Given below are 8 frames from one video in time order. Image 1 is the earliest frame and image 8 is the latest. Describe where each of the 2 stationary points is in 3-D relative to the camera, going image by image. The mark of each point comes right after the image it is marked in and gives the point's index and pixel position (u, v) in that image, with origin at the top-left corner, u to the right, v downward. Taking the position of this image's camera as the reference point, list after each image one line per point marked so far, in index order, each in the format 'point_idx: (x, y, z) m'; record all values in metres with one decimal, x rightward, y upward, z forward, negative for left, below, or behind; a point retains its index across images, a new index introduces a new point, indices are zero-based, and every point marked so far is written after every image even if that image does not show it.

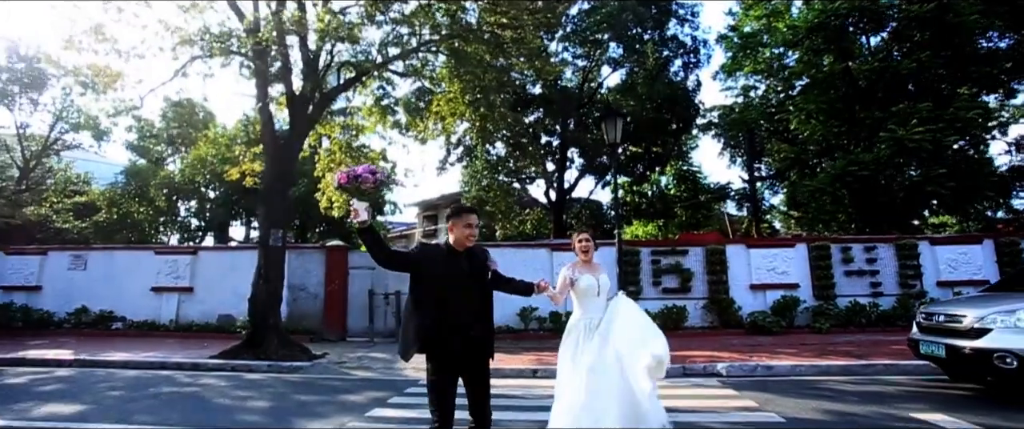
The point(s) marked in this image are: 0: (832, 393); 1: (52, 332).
0: (+4.6, -2.5, +7.4) m
1: (-12.7, -3.2, +14.1) m
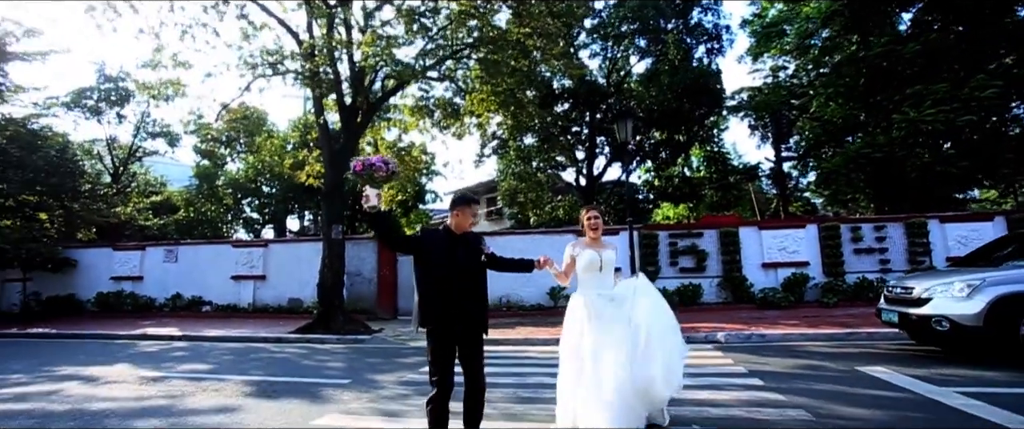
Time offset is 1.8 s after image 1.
0: (+5.0, -2.3, +8.7) m
1: (-11.7, -3.3, +16.7) m
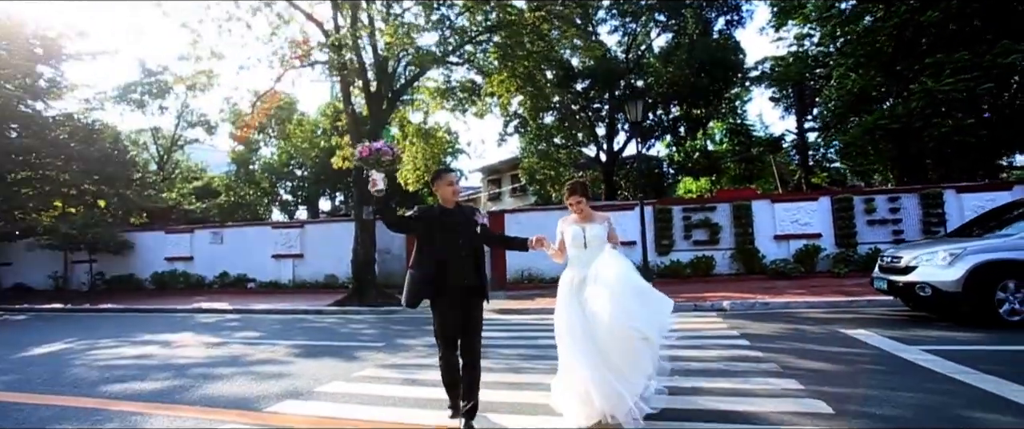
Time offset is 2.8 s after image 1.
0: (+5.3, -1.9, +9.3) m
1: (-10.9, -2.7, +18.2) m
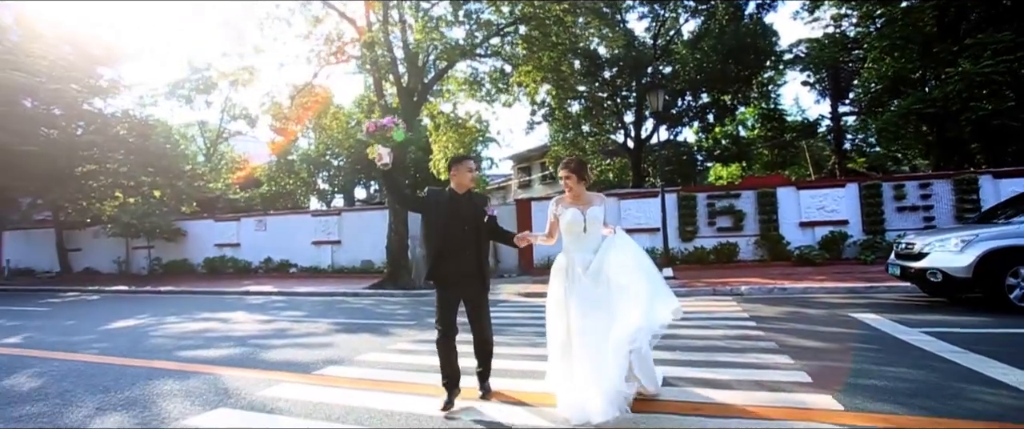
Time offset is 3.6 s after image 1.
0: (+5.7, -1.6, +9.6) m
1: (-9.9, -2.3, +19.5) m
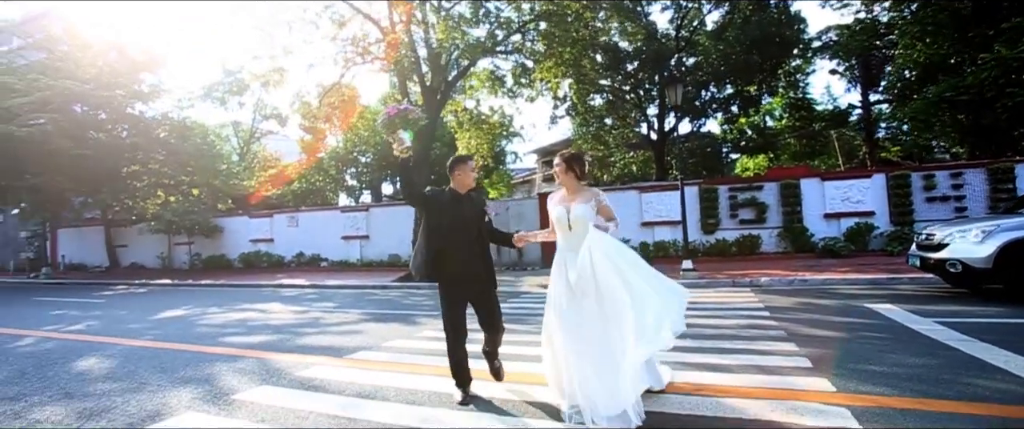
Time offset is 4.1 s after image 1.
0: (+6.1, -1.5, +9.6) m
1: (-9.0, -2.2, +20.3) m
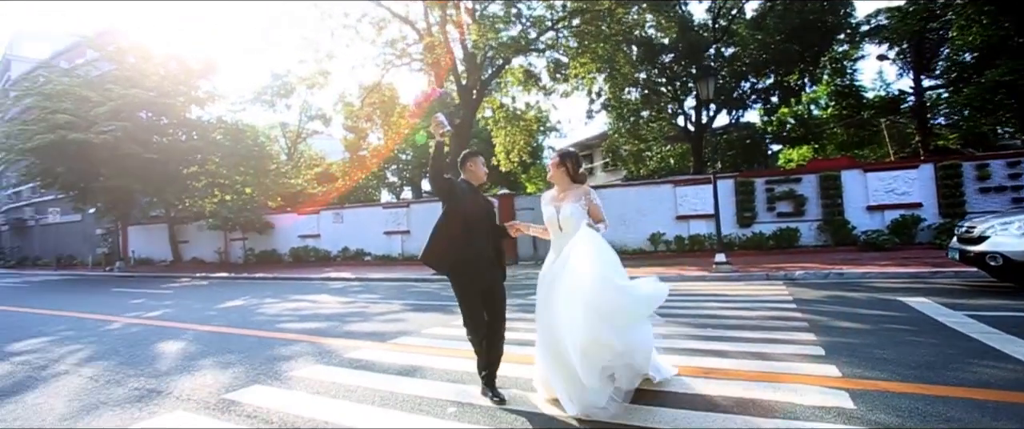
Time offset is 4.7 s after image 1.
0: (+6.7, -1.3, +9.5) m
1: (-7.6, -2.1, +21.4) m
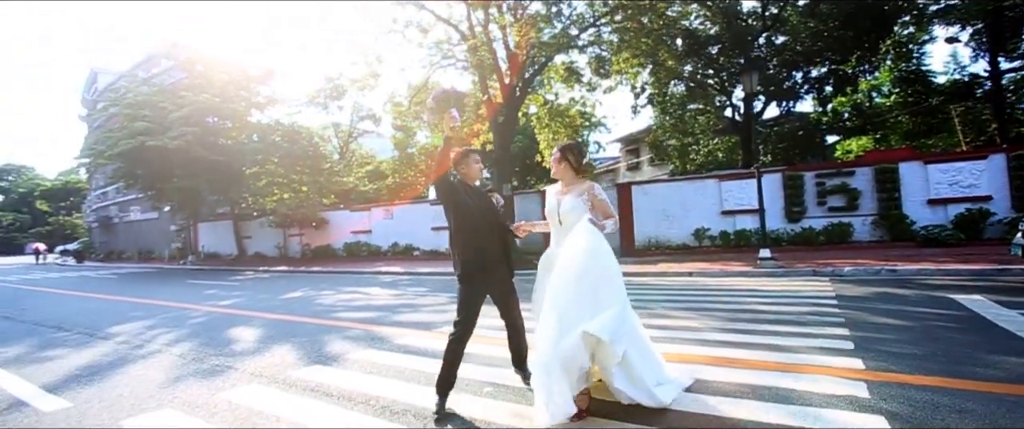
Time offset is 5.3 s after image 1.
0: (+7.5, -1.2, +9.2) m
1: (-5.7, -1.9, +22.3) m
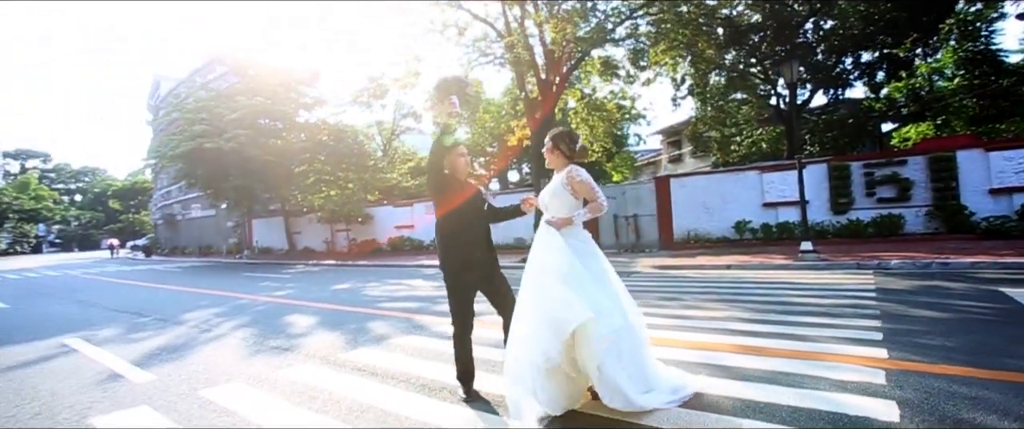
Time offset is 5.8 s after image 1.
0: (+8.1, -1.1, +8.9) m
1: (-4.0, -1.7, +23.0) m
